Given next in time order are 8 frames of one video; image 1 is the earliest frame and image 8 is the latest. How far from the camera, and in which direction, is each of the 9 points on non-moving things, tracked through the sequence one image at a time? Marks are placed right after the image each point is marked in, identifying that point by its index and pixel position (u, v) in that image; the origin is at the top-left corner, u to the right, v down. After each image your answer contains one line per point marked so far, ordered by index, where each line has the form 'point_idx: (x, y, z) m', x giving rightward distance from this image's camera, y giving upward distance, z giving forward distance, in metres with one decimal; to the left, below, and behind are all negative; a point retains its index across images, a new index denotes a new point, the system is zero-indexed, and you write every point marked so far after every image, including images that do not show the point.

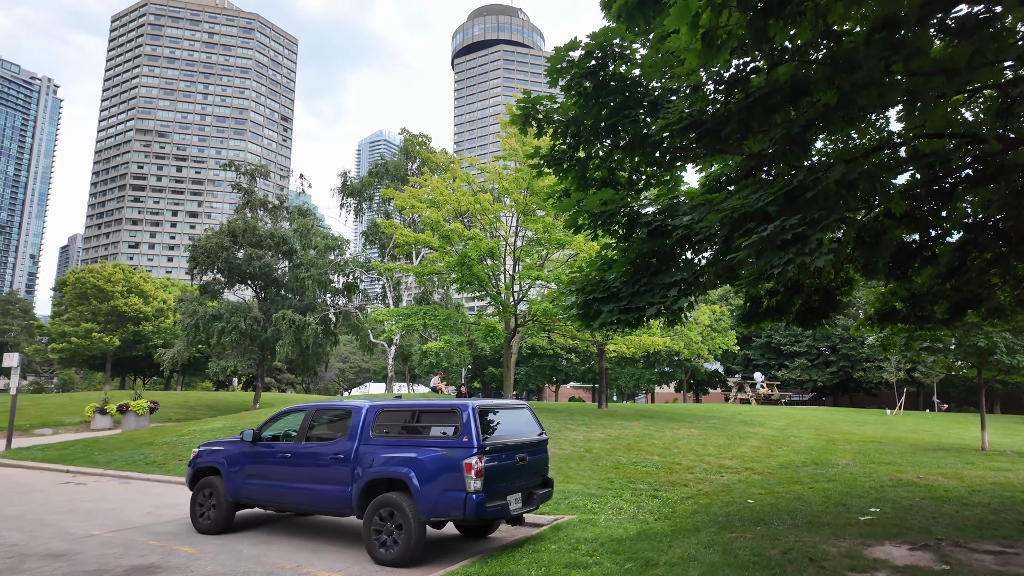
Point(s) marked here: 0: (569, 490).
0: (+1.1, -3.7, +10.8) m
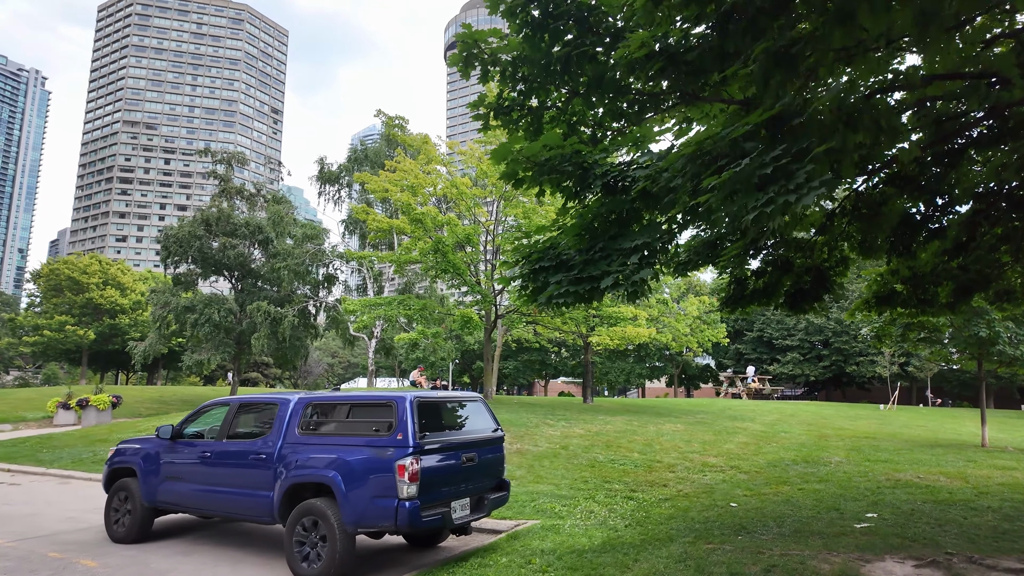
0: (+0.4, -3.4, +9.9) m
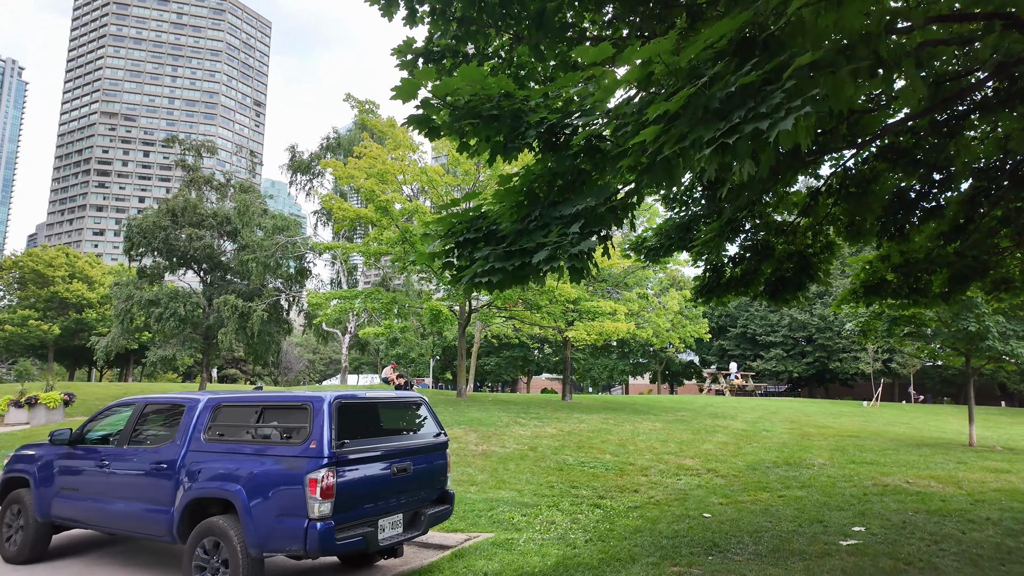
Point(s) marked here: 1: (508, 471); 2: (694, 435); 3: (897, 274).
0: (-0.2, -3.2, +9.1) m
1: (-0.1, -3.3, +10.5) m
2: (+4.4, -3.5, +14.2) m
3: (+5.0, +0.2, +7.6) m
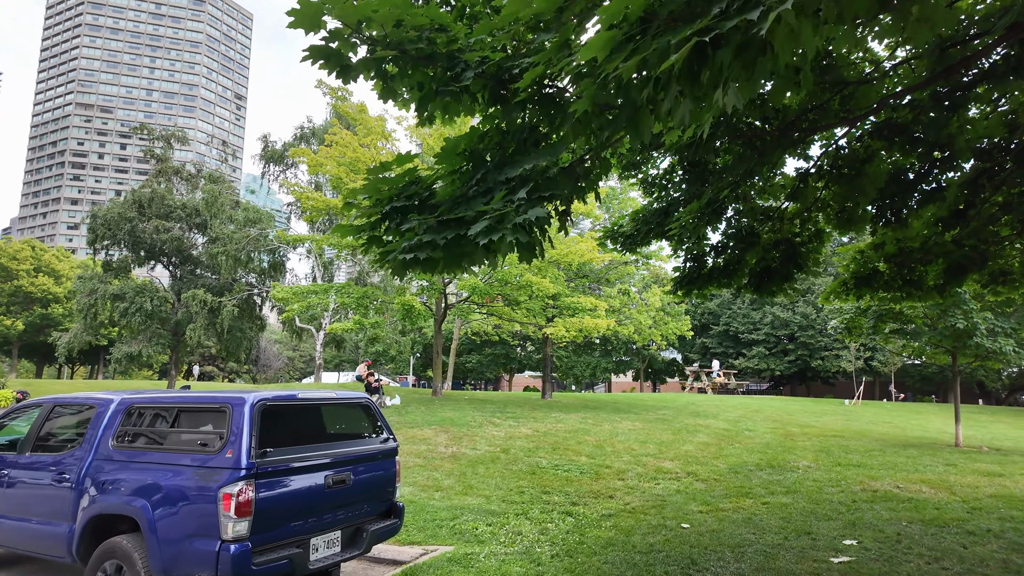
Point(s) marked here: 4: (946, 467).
0: (-0.7, -3.1, +8.5) m
1: (-0.6, -3.1, +9.9) m
2: (+3.7, -3.4, +13.7) m
3: (+4.5, +0.3, +7.0) m
4: (+7.1, -2.9, +9.7) m
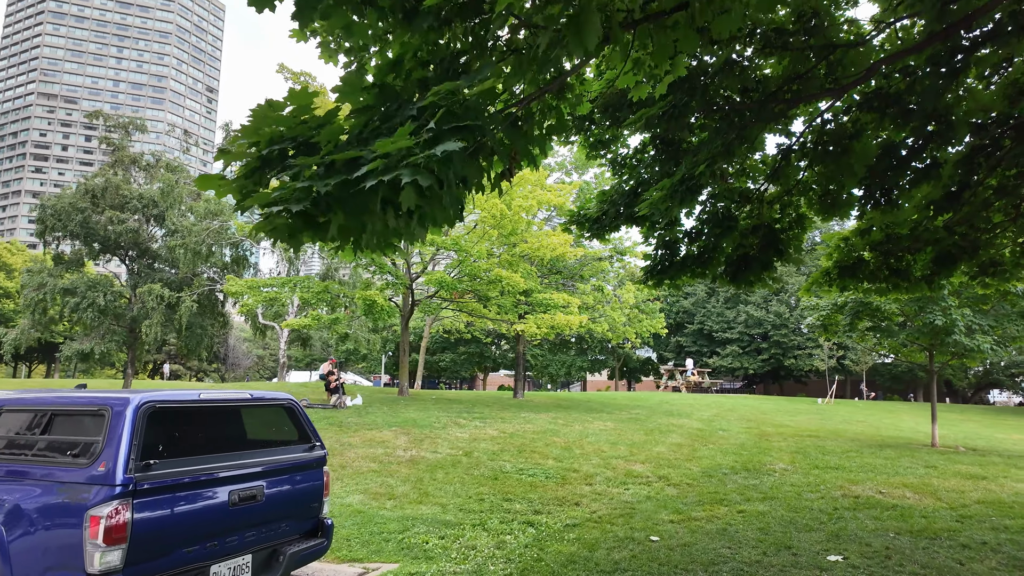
0: (-1.3, -3.0, +7.7) m
1: (-1.2, -3.0, +9.2) m
2: (+3.0, -3.3, +13.1) m
3: (+4.0, +0.4, +6.5) m
4: (+6.5, -2.9, +9.3) m
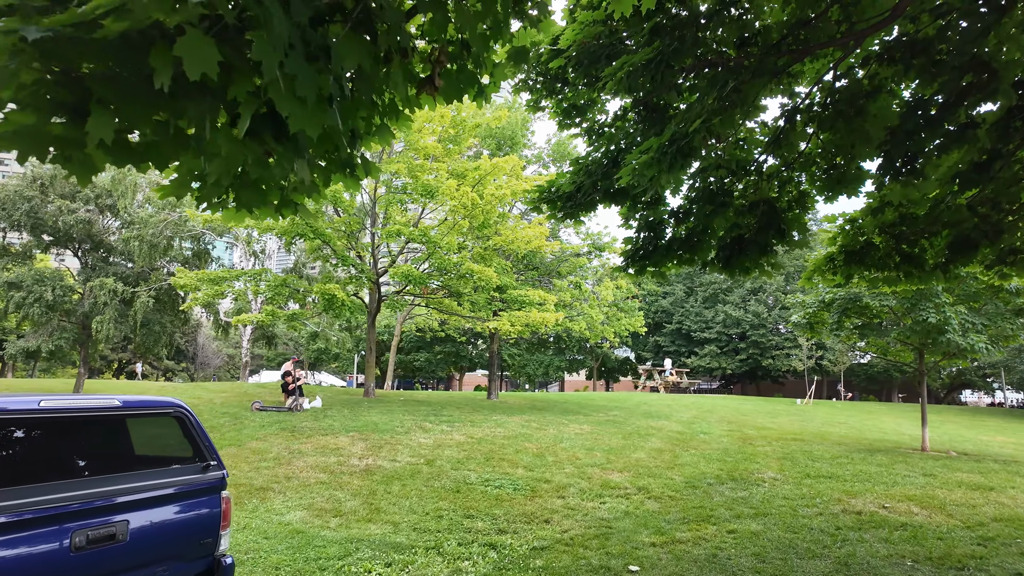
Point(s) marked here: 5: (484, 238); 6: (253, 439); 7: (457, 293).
0: (-1.7, -2.9, +6.8) m
1: (-1.7, -2.9, +8.2) m
2: (+2.3, -3.2, +12.3) m
3: (+3.6, +0.5, +5.7) m
4: (+6.0, -2.8, +8.6) m
5: (-0.8, +1.4, +16.6) m
6: (-4.9, -2.9, +11.3) m
7: (-1.6, -0.2, +17.6) m
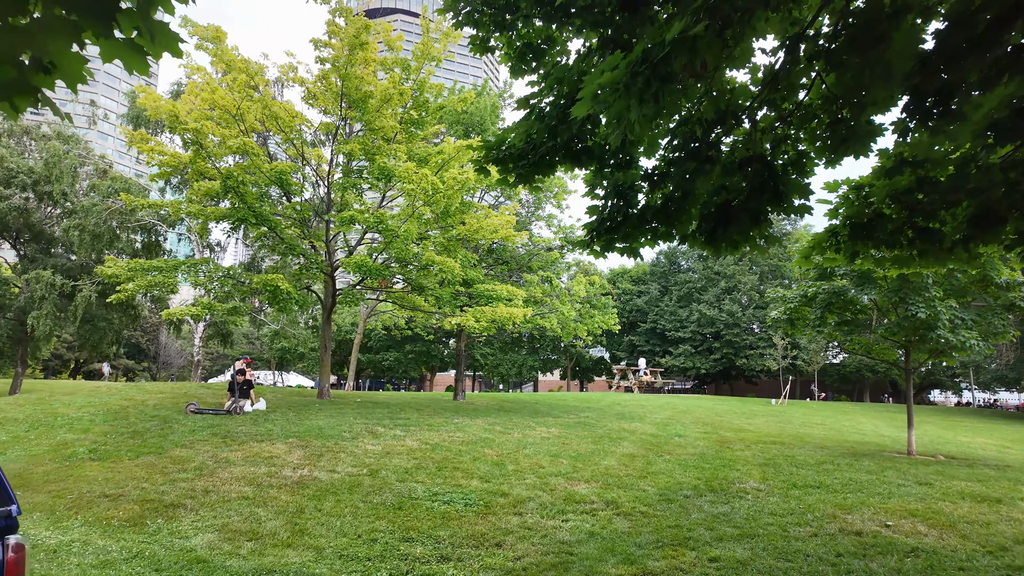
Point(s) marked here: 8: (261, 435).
0: (-2.3, -2.7, +5.6) m
1: (-2.3, -2.7, +7.1) m
2: (+1.6, -3.0, +11.3) m
3: (+3.2, +0.7, +4.8) m
4: (+5.4, -2.6, +7.8) m
5: (-1.7, +1.6, +15.5) m
6: (-5.6, -2.7, +10.0) m
7: (-2.6, 0.0, +16.4) m
8: (-4.6, -2.7, +10.8) m
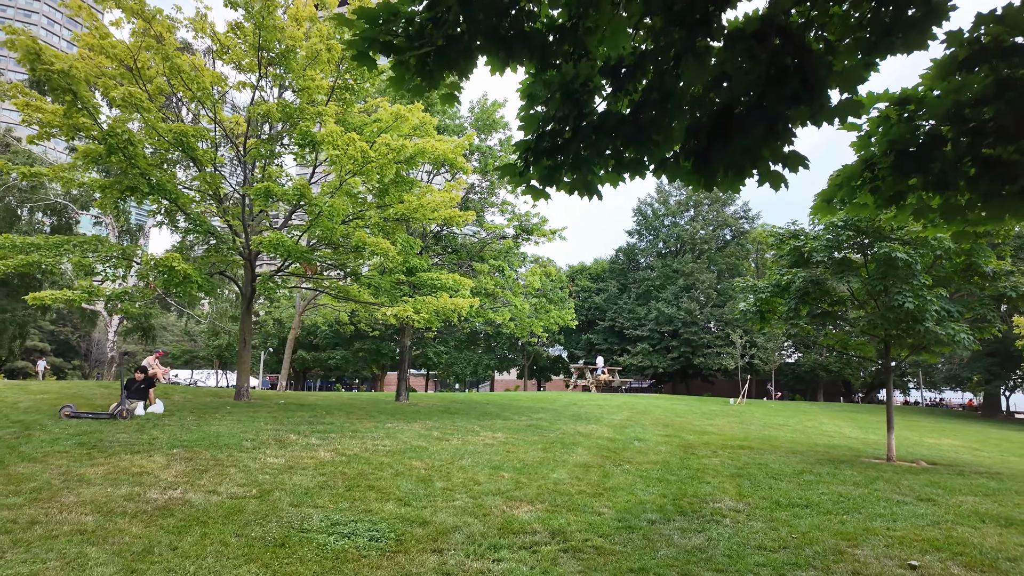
0: (-2.9, -2.4, +3.9) m
1: (-3.1, -2.4, +5.3) m
2: (+0.5, -2.7, +9.8) m
3: (+2.6, +0.9, +3.4) m
4: (+4.6, -2.4, +6.5) m
5: (-3.0, +1.9, +13.7) m
6: (-6.6, -2.3, +8.0) m
7: (-4.0, +0.3, +14.6) m
8: (-5.6, -2.3, +8.8) m
